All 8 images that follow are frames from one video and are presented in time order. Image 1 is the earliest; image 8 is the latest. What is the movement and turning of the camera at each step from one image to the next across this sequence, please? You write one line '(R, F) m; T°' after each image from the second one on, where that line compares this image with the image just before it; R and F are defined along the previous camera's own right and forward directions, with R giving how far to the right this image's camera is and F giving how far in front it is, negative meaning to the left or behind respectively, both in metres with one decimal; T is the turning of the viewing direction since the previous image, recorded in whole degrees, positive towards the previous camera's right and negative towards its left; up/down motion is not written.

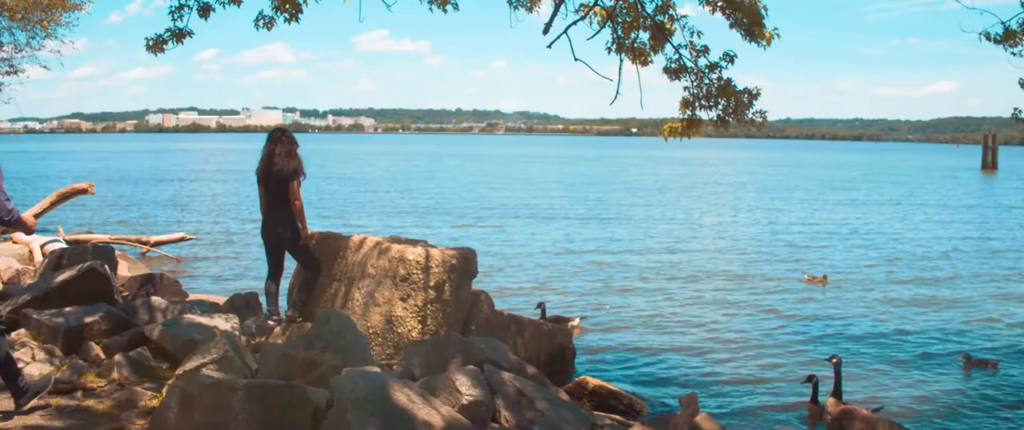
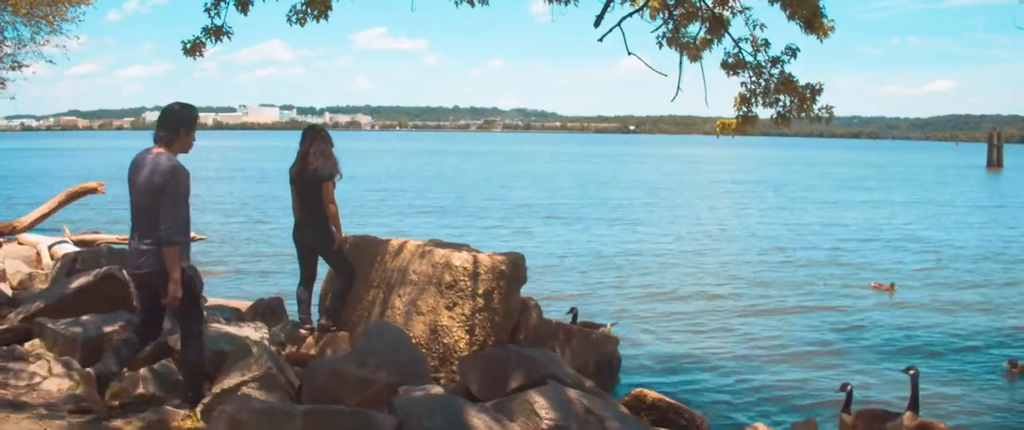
(-0.6, +0.9) m; 0°
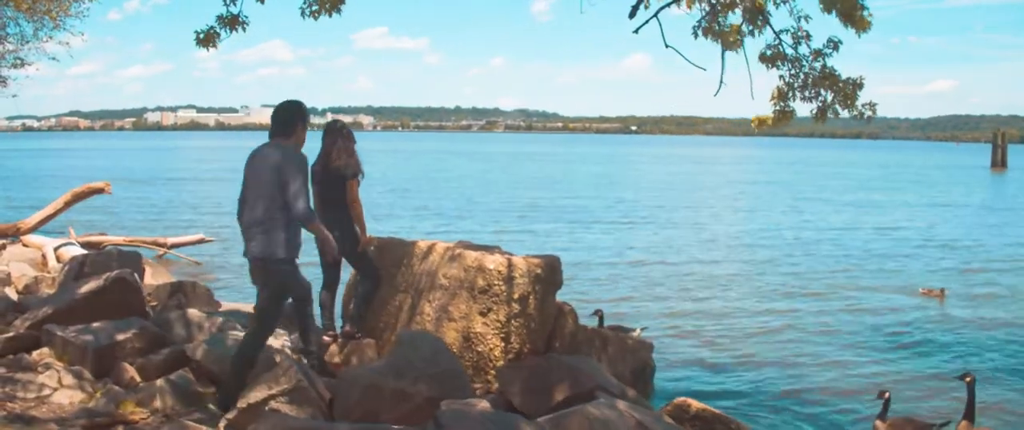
(-0.3, +0.6) m; 0°
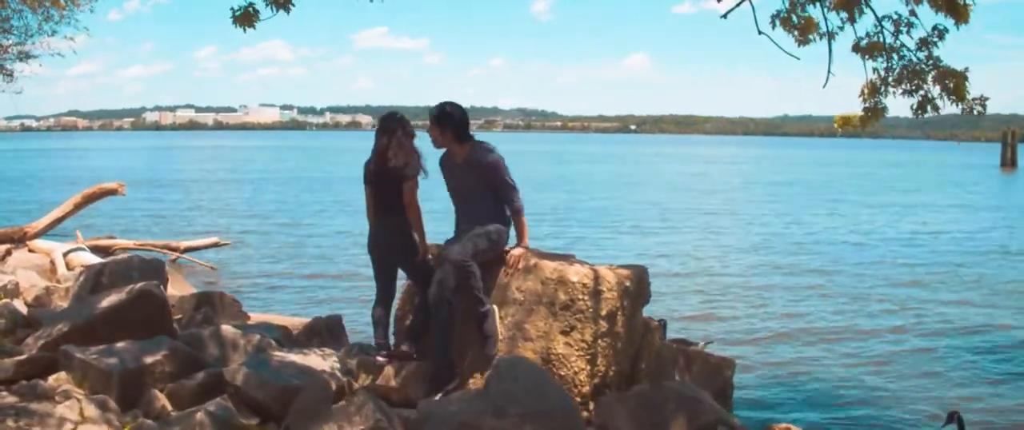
(-0.7, +1.3) m; 0°
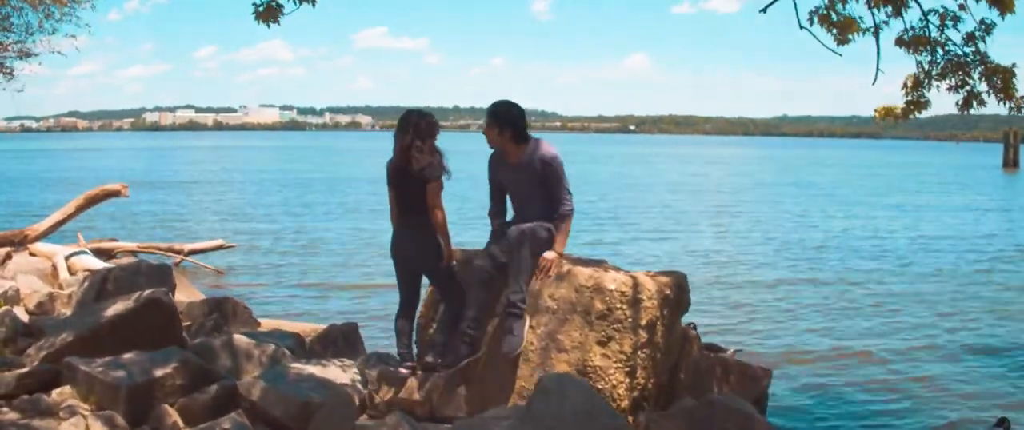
(-0.3, +0.5) m; 0°
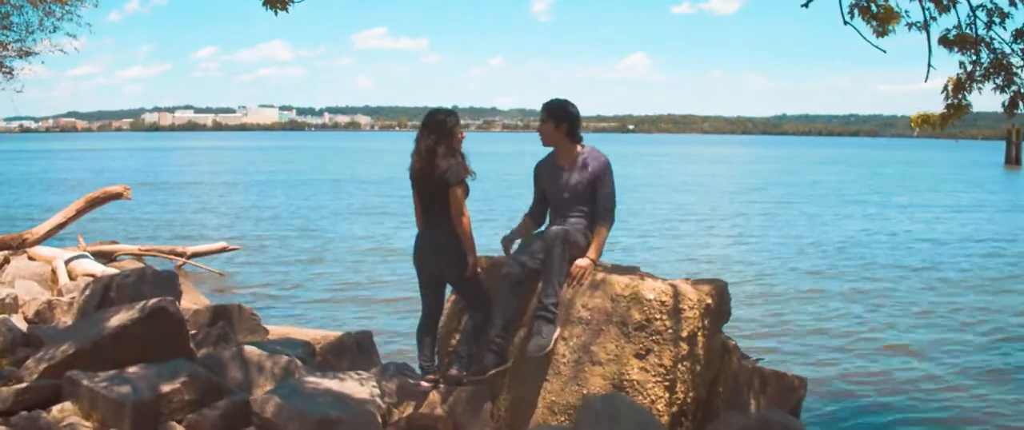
(-0.2, +0.5) m; 0°
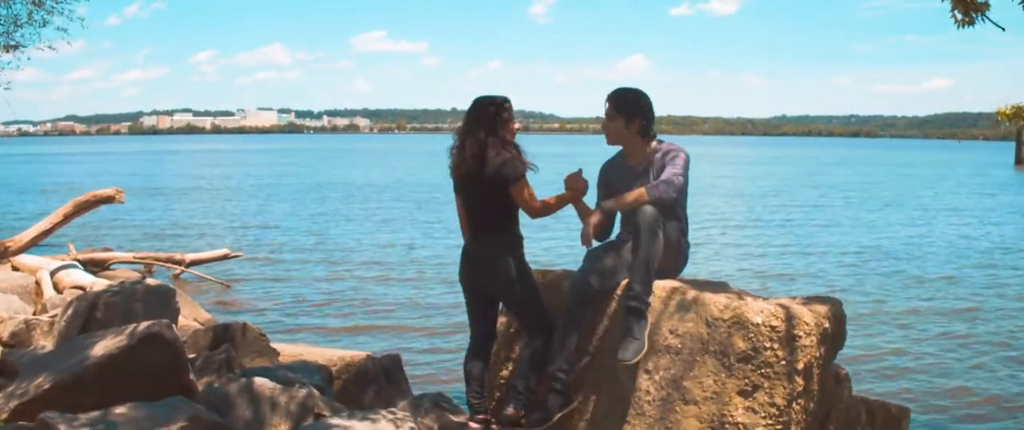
(-0.4, +1.5) m; 0°
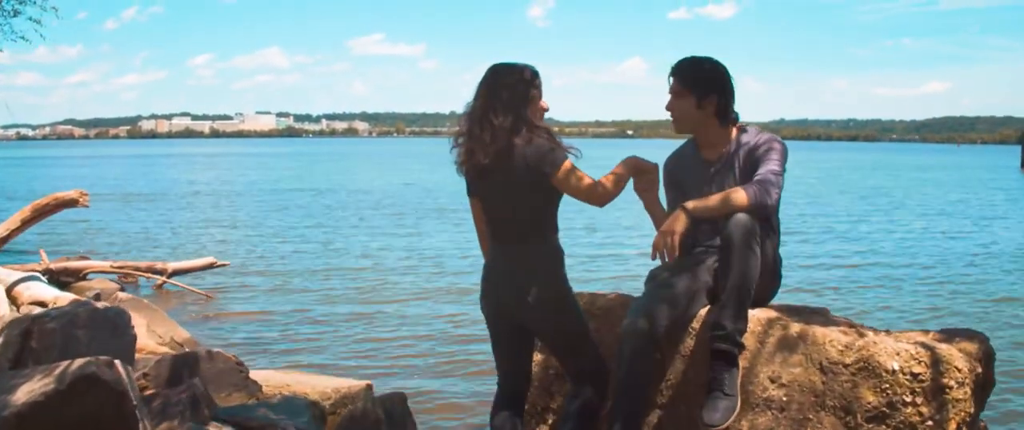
(-0.2, +1.7) m; 0°
